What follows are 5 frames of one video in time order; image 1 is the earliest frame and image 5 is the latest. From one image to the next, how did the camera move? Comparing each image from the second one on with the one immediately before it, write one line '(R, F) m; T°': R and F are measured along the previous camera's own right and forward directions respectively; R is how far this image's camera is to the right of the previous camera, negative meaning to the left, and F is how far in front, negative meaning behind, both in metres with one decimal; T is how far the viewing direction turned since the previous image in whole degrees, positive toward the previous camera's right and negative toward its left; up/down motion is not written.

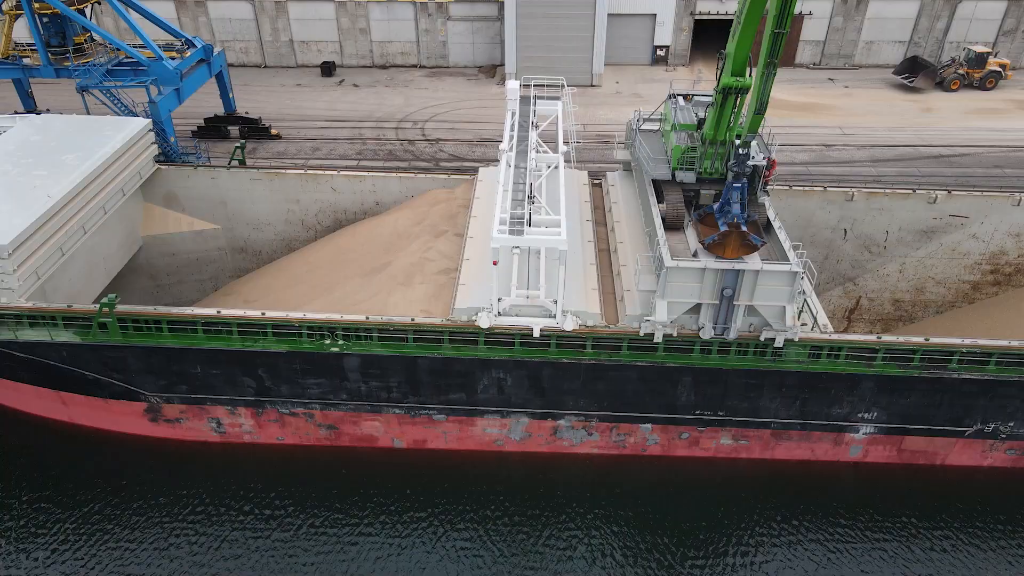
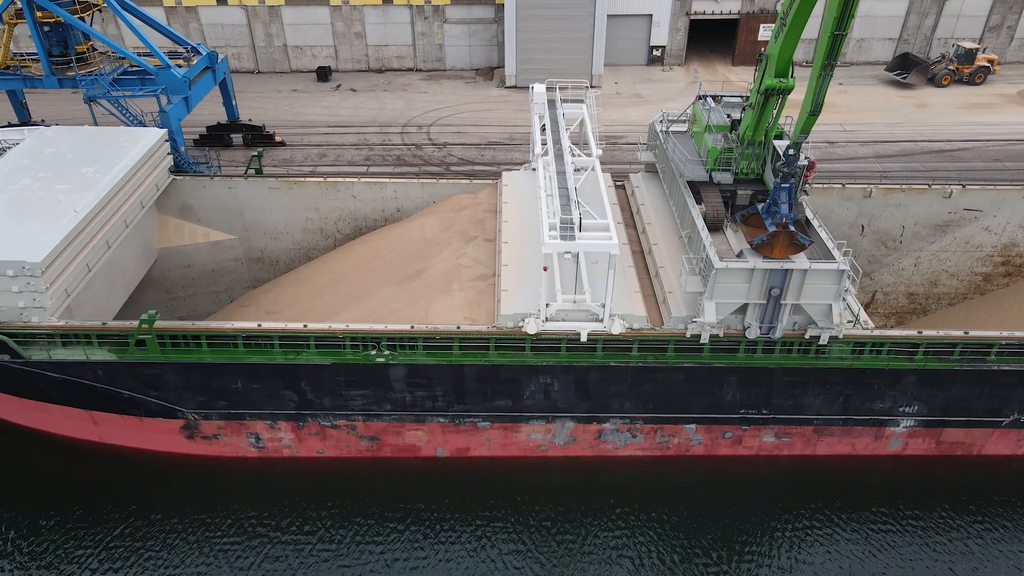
(-1.4, +0.1) m; +2°
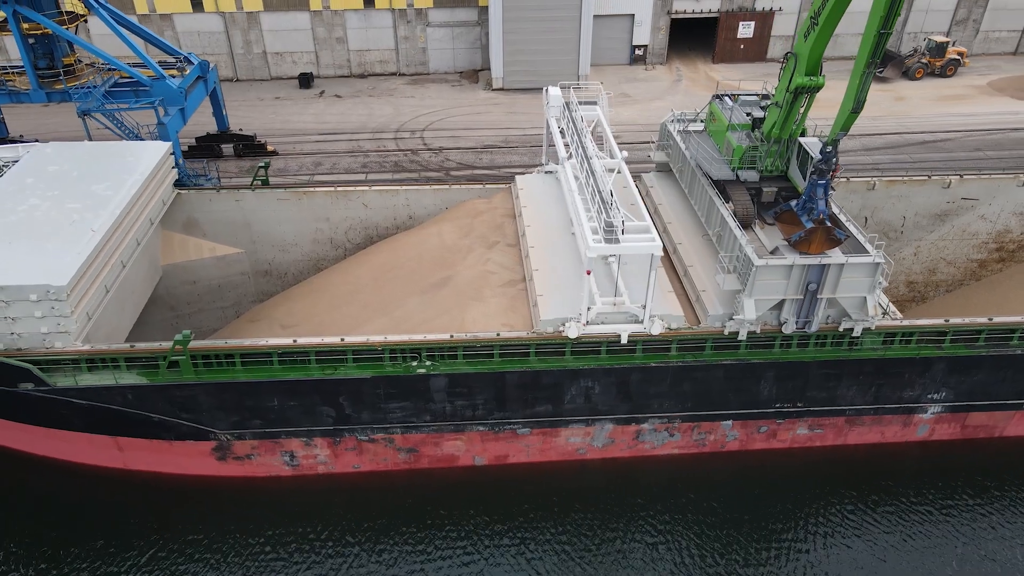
(-1.5, +0.1) m; +3°
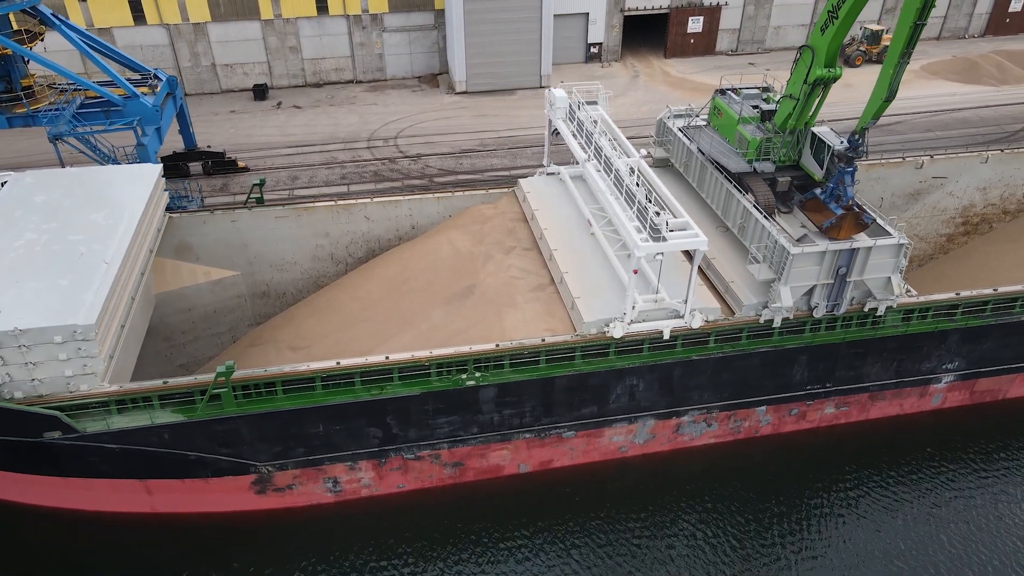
(-2.2, +0.2) m; +6°
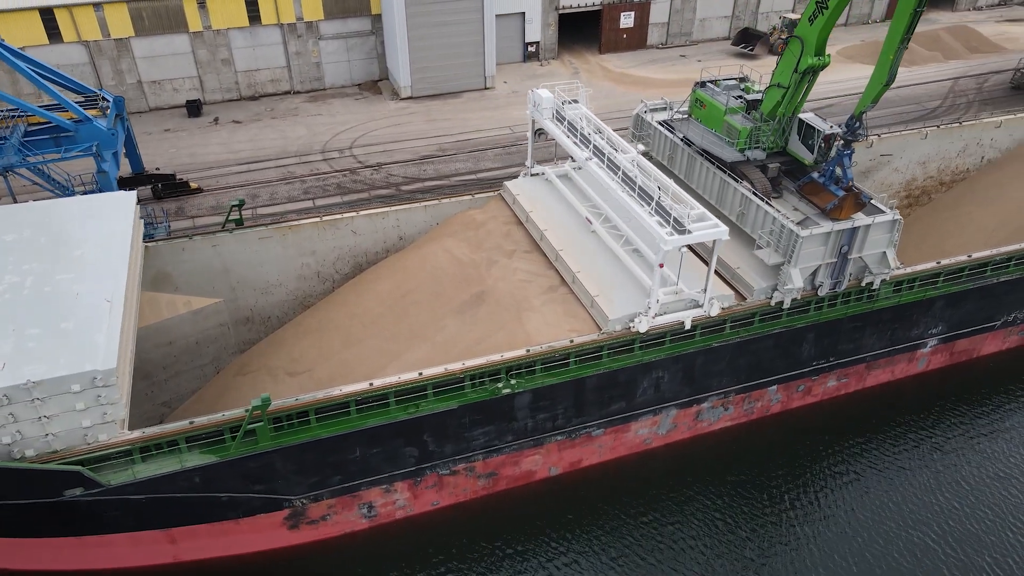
(-2.1, +0.2) m; +7°
